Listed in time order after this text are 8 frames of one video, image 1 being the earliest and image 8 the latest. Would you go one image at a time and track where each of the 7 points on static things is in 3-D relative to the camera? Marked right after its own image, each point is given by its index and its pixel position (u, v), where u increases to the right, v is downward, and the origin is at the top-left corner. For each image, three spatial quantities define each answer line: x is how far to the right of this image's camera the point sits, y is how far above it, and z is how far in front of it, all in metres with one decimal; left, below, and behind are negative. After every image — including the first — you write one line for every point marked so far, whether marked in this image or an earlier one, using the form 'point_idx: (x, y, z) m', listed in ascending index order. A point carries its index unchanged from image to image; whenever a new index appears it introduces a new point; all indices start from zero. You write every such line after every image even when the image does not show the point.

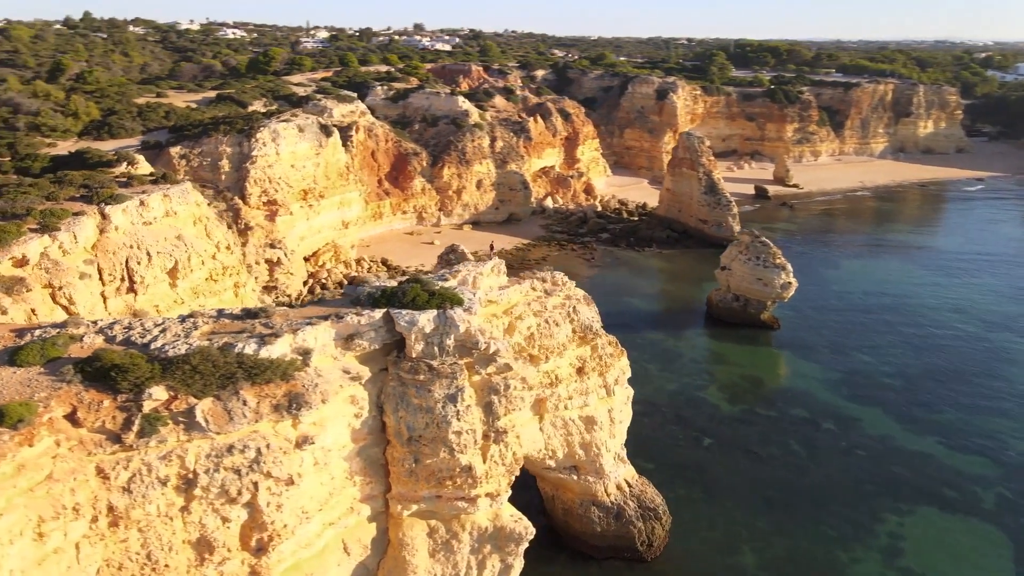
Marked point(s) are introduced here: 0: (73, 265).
0: (-8.6, +0.4, +14.3) m
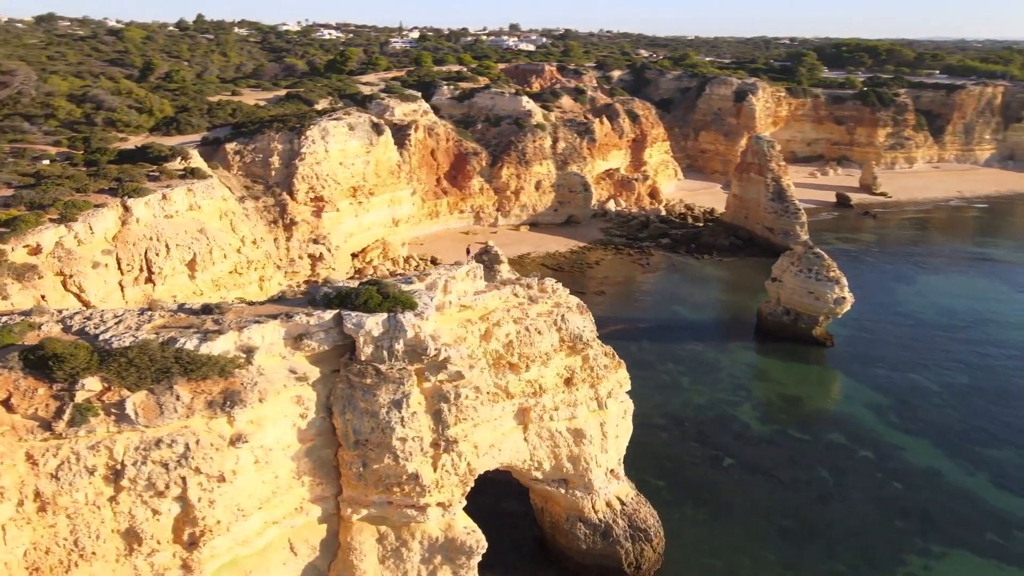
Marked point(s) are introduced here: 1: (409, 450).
0: (-8.7, +0.7, +14.9) m
1: (-1.4, -2.2, +10.0) m
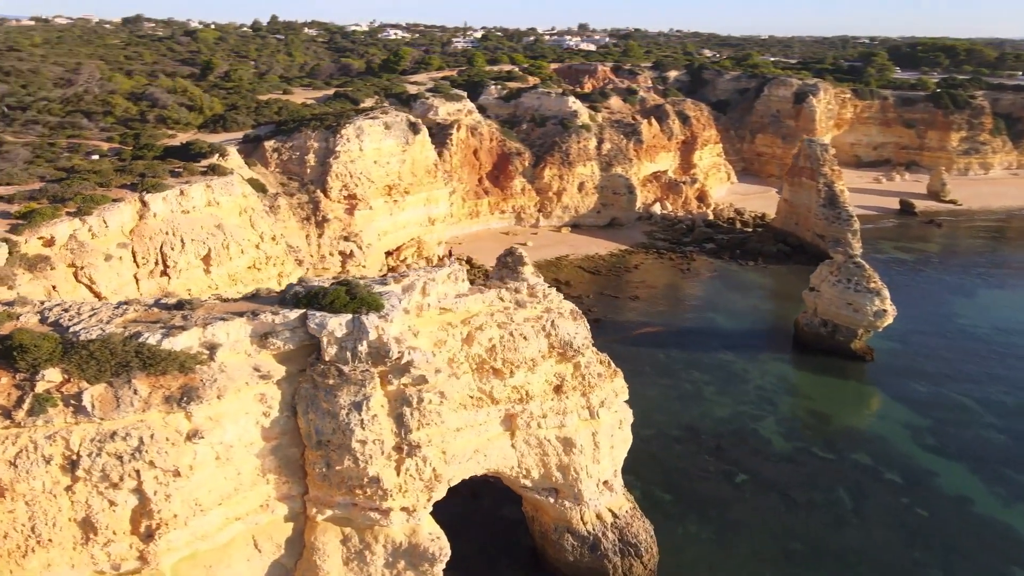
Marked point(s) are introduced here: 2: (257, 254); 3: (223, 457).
0: (-8.7, +0.8, +15.5) m
1: (-2.0, -2.2, +9.9) m
2: (-6.7, +0.9, +19.2) m
3: (-3.8, -2.2, +9.7) m
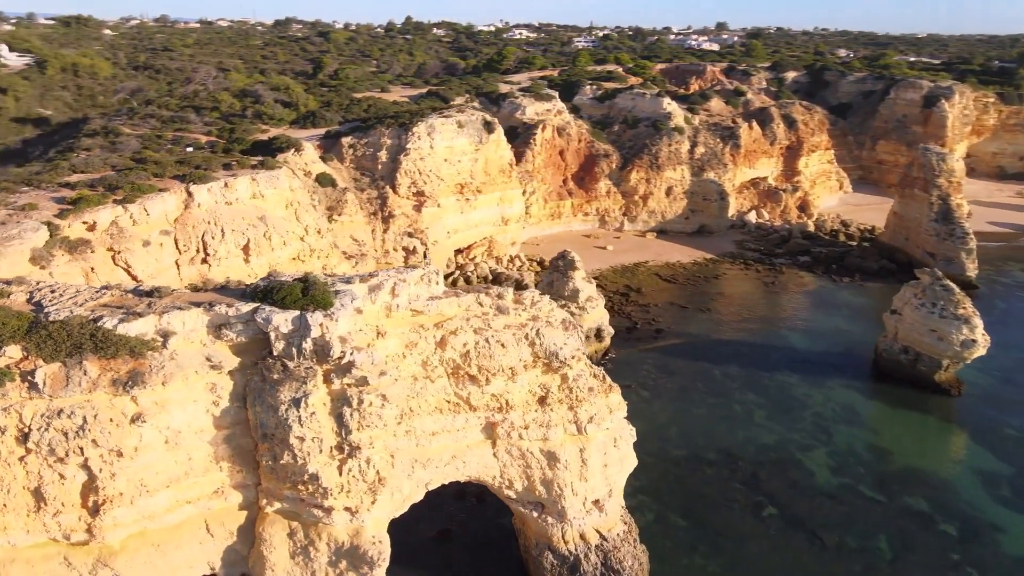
0: (-8.3, +1.2, +16.5) m
1: (-2.8, -2.2, +10.0) m
2: (-5.8, +1.1, +19.9) m
3: (-4.7, -2.1, +10.1) m
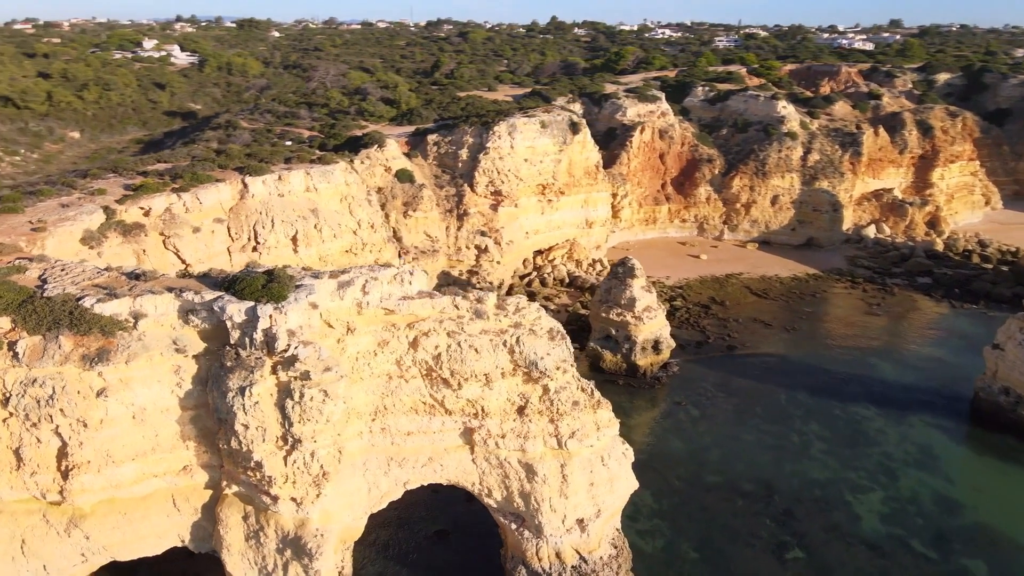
0: (-7.7, +1.6, +17.7) m
1: (-3.7, -2.1, +10.2) m
2: (-4.5, +1.3, +20.5) m
3: (-5.5, -1.9, +10.7) m
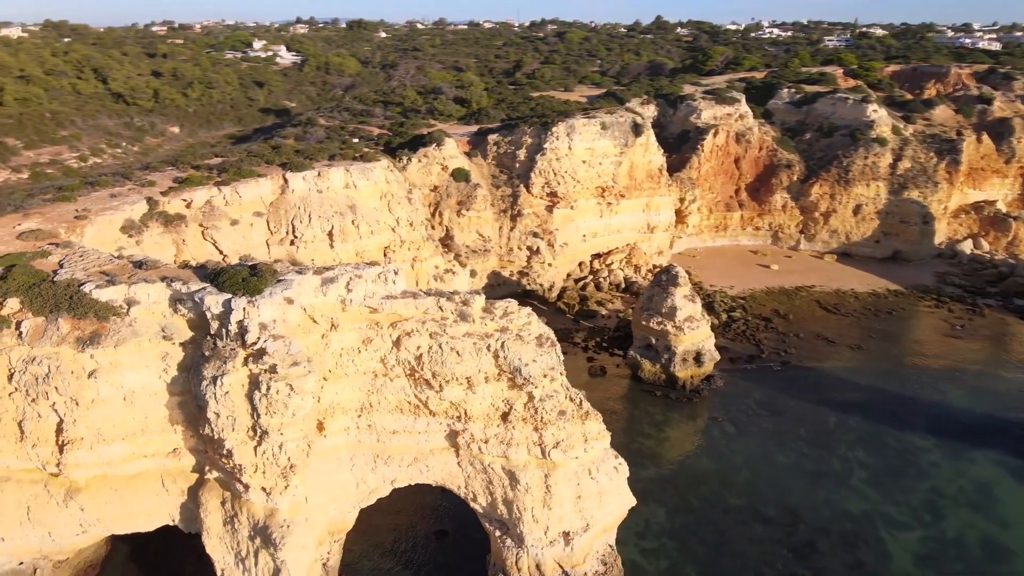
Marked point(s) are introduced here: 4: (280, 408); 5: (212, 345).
0: (-7.0, +1.9, +18.4) m
1: (-4.2, -2.0, +10.5) m
2: (-3.5, +1.4, +20.9) m
3: (-5.9, -1.7, +11.2) m
4: (-3.3, -1.7, +10.4) m
5: (-4.4, -0.8, +10.7) m
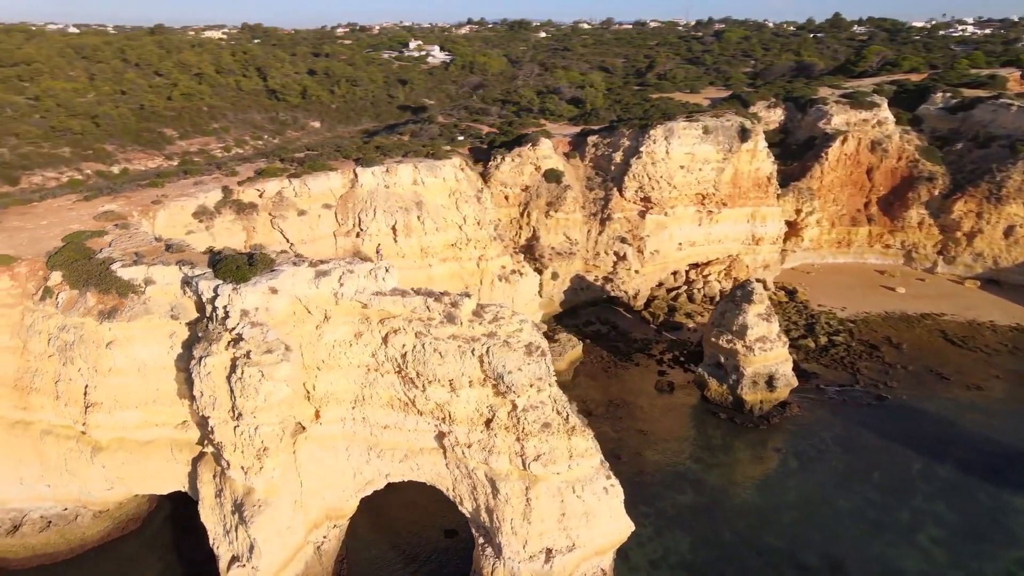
0: (-5.6, +2.2, +19.5) m
1: (-4.7, -1.8, +11.2) m
2: (-1.7, +1.5, +21.1) m
3: (-6.2, -1.4, +12.2) m
4: (-3.8, -1.6, +10.9) m
5: (-4.8, -0.6, +11.4) m
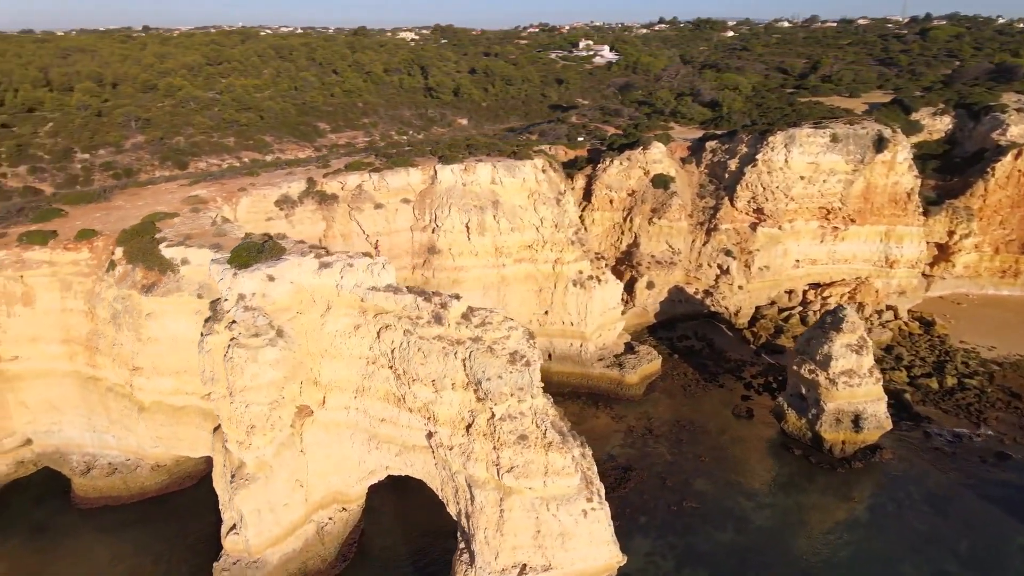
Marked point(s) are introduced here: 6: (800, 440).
0: (-3.6, +2.5, +20.3) m
1: (-5.0, -1.5, +12.0) m
2: (+0.5, +1.5, +21.0) m
3: (-6.2, -1.0, +13.4) m
4: (-4.2, -1.3, +11.5) m
5: (-5.0, -0.3, +12.3) m
6: (+7.5, -3.9, +19.0) m
